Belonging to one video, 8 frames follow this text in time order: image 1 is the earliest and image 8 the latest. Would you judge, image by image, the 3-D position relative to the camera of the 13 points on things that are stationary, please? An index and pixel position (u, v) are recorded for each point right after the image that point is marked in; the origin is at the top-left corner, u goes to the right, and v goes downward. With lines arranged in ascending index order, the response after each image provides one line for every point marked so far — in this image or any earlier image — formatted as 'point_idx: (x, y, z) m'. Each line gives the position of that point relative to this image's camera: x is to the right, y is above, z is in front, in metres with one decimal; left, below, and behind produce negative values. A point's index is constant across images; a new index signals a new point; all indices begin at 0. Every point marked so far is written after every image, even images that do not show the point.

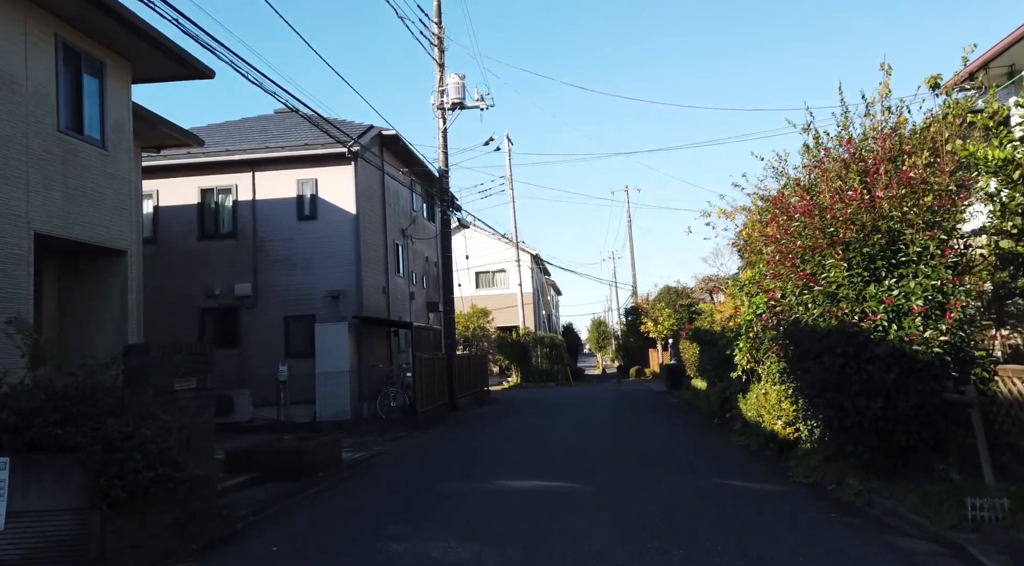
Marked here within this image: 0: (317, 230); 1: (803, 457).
0: (-5.0, +1.4, +19.5) m
1: (+3.9, -2.3, +10.1) m
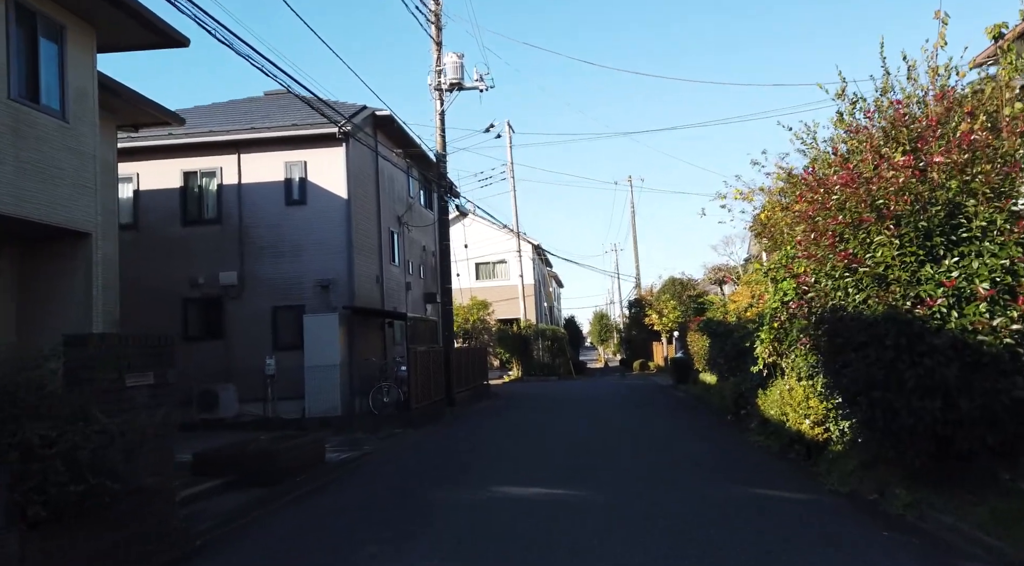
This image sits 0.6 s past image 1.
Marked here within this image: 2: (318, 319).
0: (-5.0, +1.7, +18.4) m
1: (+3.9, -2.1, +9.1) m
2: (-4.5, -0.8, +17.5) m
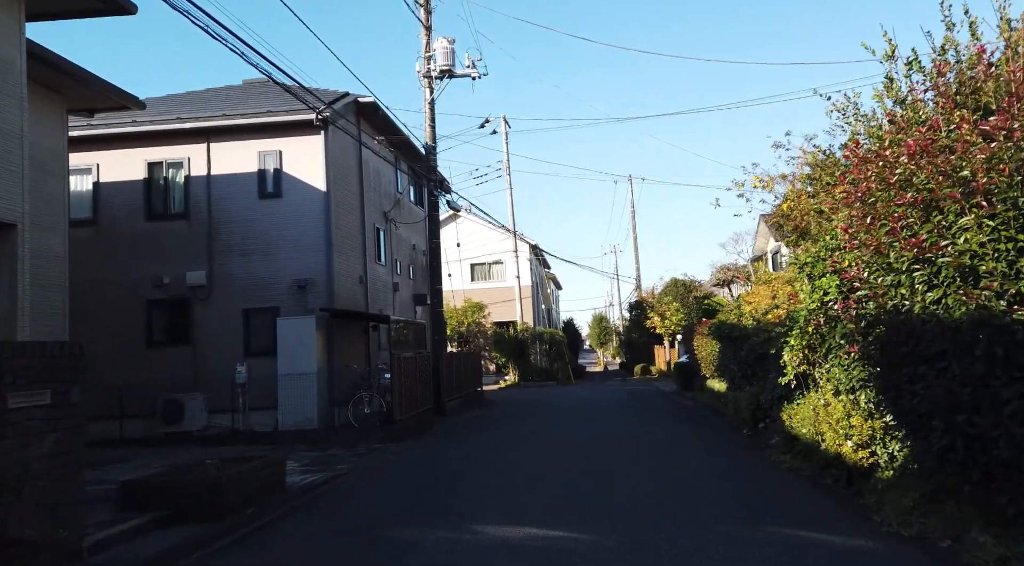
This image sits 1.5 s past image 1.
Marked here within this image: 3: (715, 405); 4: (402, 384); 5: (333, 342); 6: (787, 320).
0: (-5.2, +1.7, +16.9) m
1: (+3.8, -2.1, +7.6) m
2: (-4.6, -0.8, +16.0) m
3: (+5.3, -3.2, +19.6) m
4: (-2.4, -2.2, +16.6) m
5: (-4.0, -1.3, +16.8) m
6: (+3.7, -0.5, +10.2) m
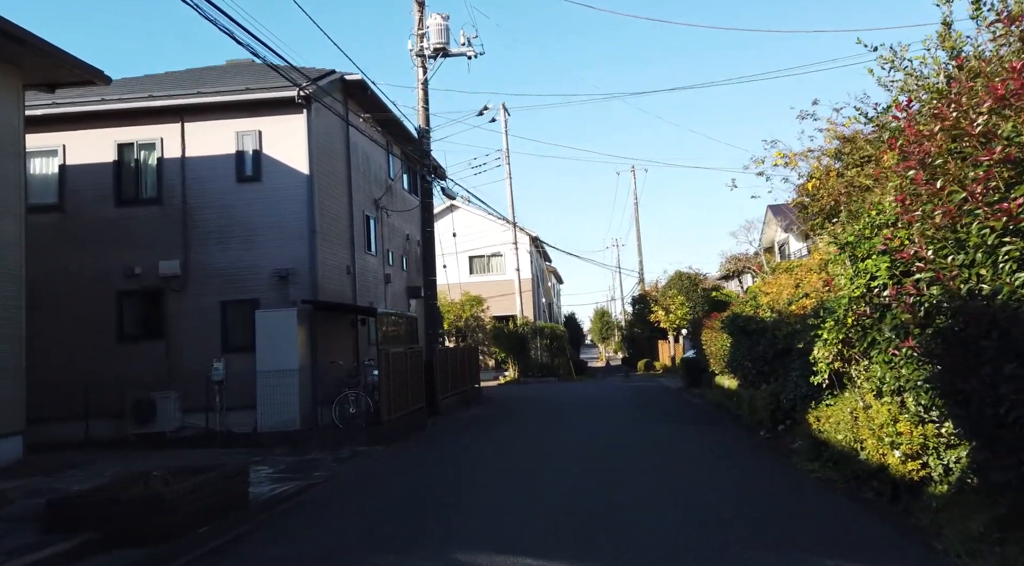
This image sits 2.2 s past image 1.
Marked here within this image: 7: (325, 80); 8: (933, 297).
0: (-5.2, +1.9, +15.8) m
1: (+3.7, -2.0, +6.4) m
2: (-4.7, -0.6, +14.8) m
3: (+5.2, -2.9, +18.4) m
4: (-2.5, -2.0, +15.4) m
5: (-4.0, -1.1, +15.7) m
6: (+3.7, -0.3, +9.0) m
7: (-4.1, +4.4, +16.4) m
8: (+3.2, -0.1, +5.8) m
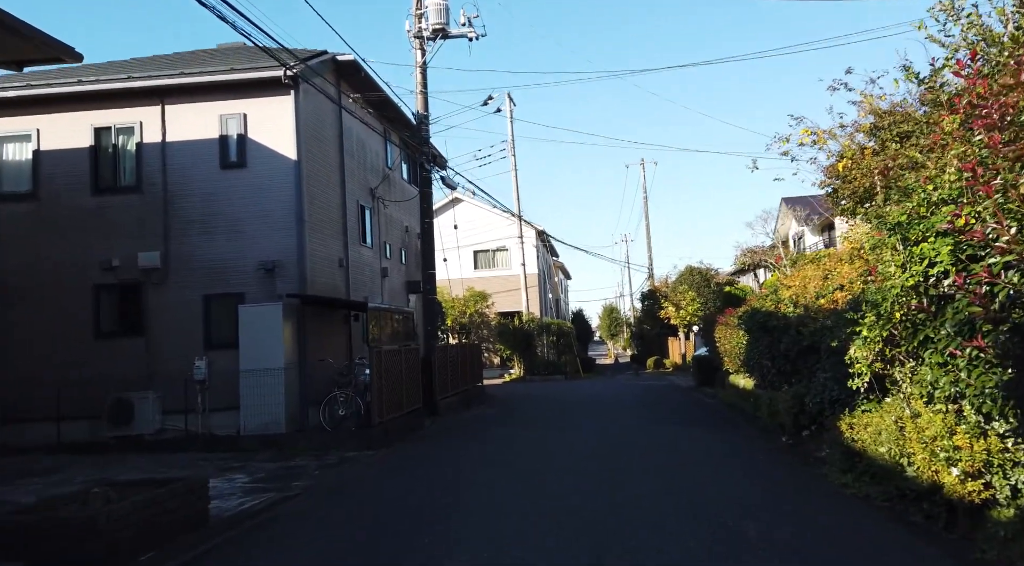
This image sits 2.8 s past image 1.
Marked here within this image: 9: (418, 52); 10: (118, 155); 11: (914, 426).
0: (-5.2, +2.0, +14.8) m
1: (+3.6, -1.9, +5.4) m
2: (-4.7, -0.5, +13.8) m
3: (+5.3, -2.8, +17.4) m
4: (-2.5, -1.8, +14.4) m
5: (-4.0, -1.0, +14.7) m
6: (+3.6, -0.2, +7.9) m
7: (-4.0, +4.6, +15.4) m
8: (+3.1, 0.0, +4.7) m
9: (-2.4, +5.9, +19.4) m
10: (-7.8, +2.5, +15.0) m
11: (+3.7, -1.3, +6.9) m
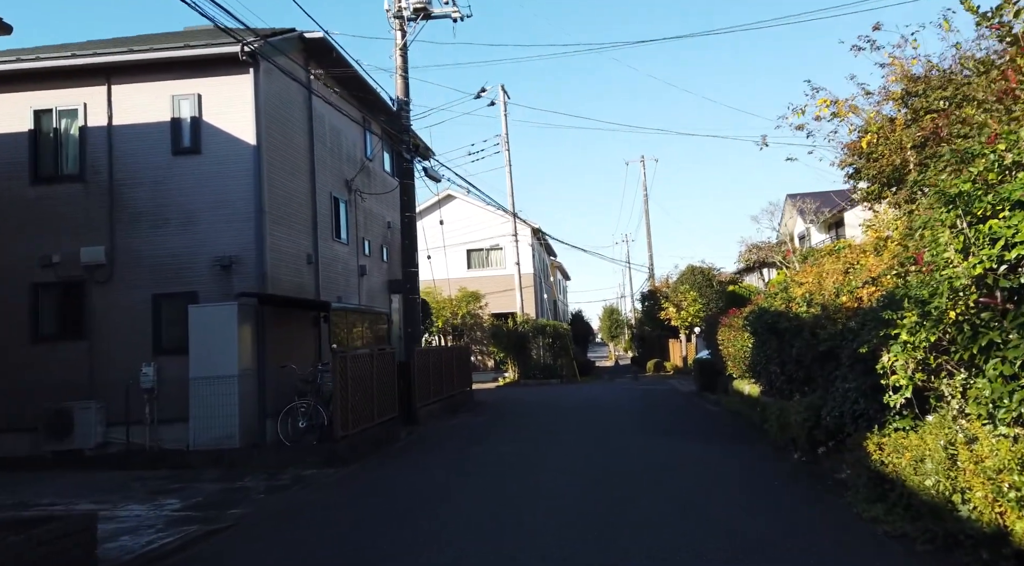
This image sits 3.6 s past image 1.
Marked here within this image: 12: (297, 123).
0: (-5.5, +2.0, +13.4) m
1: (+3.3, -1.8, +4.0) m
2: (-5.0, -0.4, +12.4) m
3: (+4.9, -2.7, +16.0) m
4: (-2.8, -1.8, +13.0) m
5: (-4.3, -0.9, +13.3) m
6: (+3.3, -0.2, +6.5) m
7: (-4.4, +4.6, +14.1) m
8: (+2.8, 0.0, +3.3) m
9: (-2.7, +6.0, +18.0) m
10: (-8.1, +2.6, +13.6) m
11: (+3.3, -1.2, +5.5) m
12: (-4.3, +3.2, +15.0) m
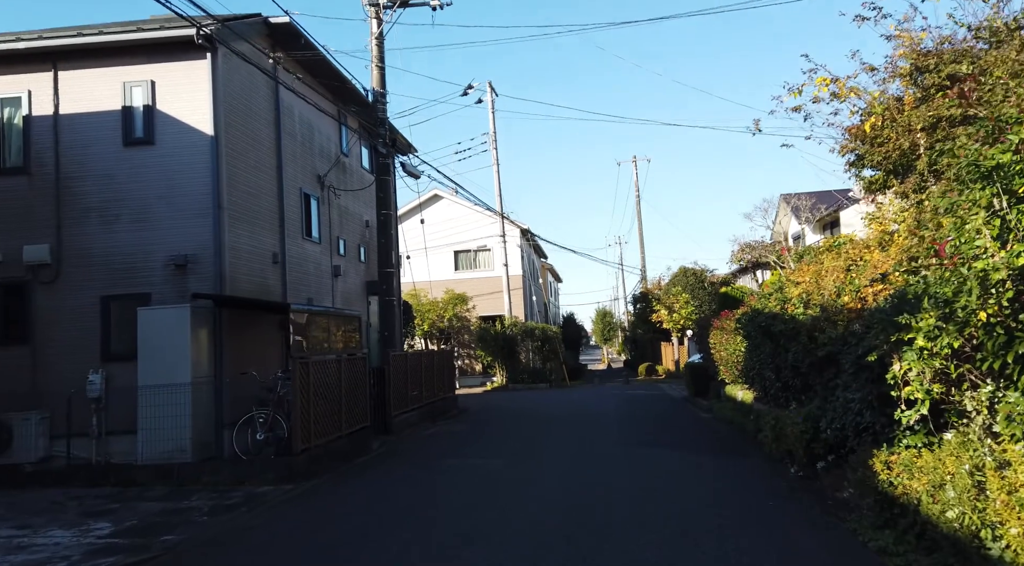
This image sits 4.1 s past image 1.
0: (-5.9, +2.0, +12.5) m
1: (+2.9, -1.8, +3.1) m
2: (-5.4, -0.4, +11.5) m
3: (+4.5, -2.8, +15.1) m
4: (-3.2, -1.8, +12.1) m
5: (-4.7, -0.9, +12.4) m
6: (+2.9, -0.1, +5.7) m
7: (-4.8, +4.6, +13.2) m
8: (+2.5, +0.1, +2.5) m
9: (-3.2, +5.9, +17.2) m
10: (-8.5, +2.6, +12.7) m
11: (+3.0, -1.2, +4.6) m
12: (-4.7, +3.2, +14.1) m
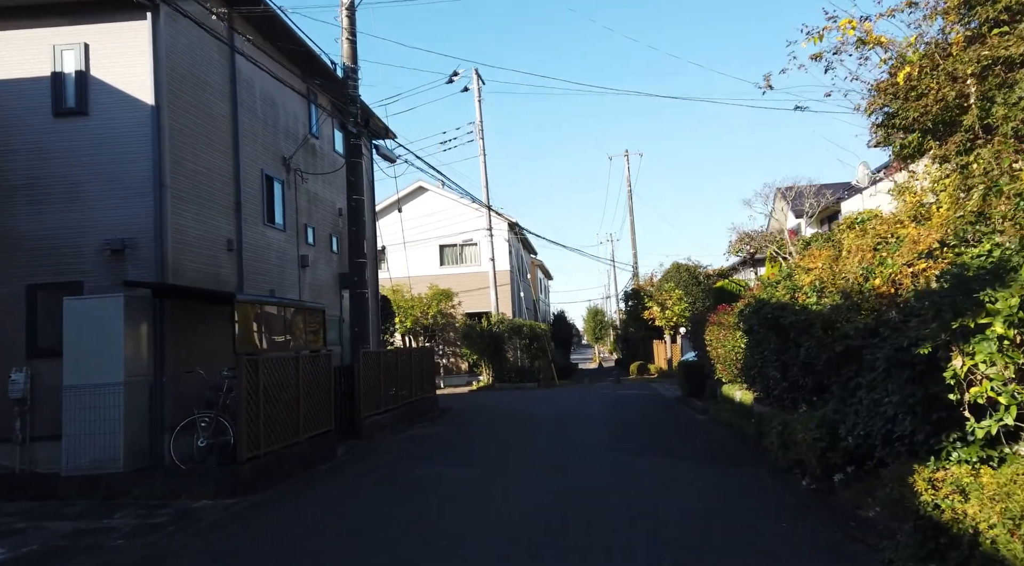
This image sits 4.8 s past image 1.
0: (-6.3, +2.2, +11.2) m
1: (+2.7, -1.6, +1.9) m
2: (-5.7, -0.3, +10.2) m
3: (+4.2, -2.6, +13.9) m
4: (-3.5, -1.6, +10.8) m
5: (-5.1, -0.8, +11.1) m
6: (+2.7, 0.0, +4.4) m
7: (-5.1, +4.8, +11.8) m
8: (+2.2, +0.2, +1.2) m
9: (-3.6, +6.1, +15.9) m
10: (-8.9, +2.8, +11.3) m
11: (+2.7, -1.0, +3.4) m
12: (-5.1, +3.4, +12.8) m
